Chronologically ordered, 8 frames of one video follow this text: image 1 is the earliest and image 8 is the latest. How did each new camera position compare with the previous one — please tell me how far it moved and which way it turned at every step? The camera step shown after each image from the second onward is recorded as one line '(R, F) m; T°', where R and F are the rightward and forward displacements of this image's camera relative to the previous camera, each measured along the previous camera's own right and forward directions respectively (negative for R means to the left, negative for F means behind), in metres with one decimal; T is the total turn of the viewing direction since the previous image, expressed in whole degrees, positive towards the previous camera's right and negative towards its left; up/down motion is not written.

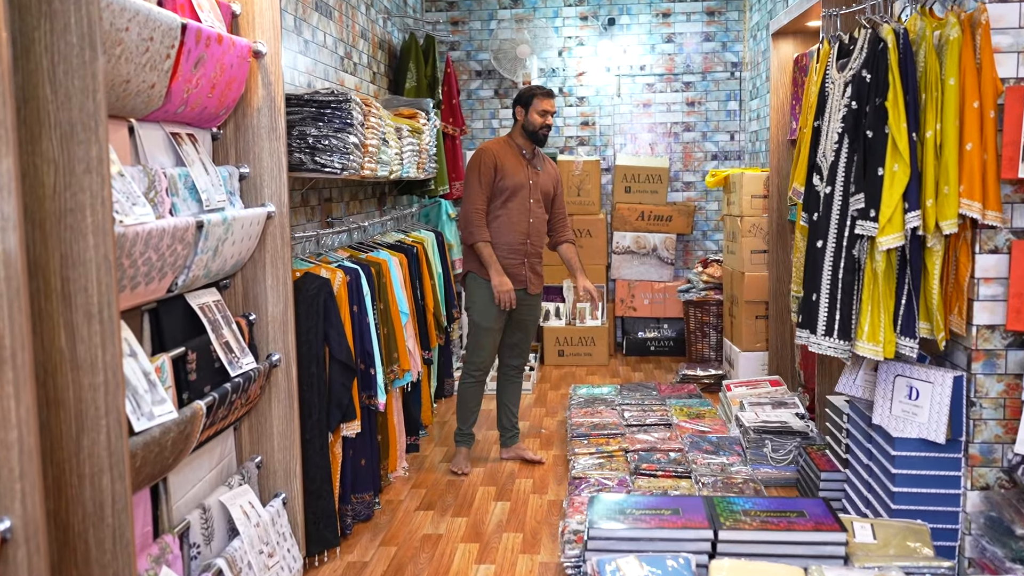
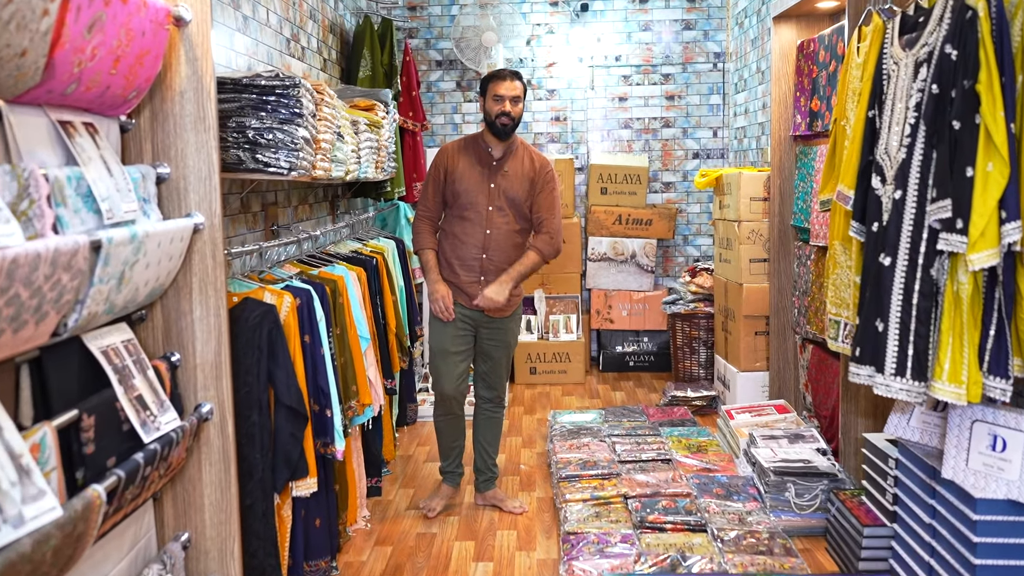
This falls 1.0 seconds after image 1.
(-0.1, +0.6) m; +3°
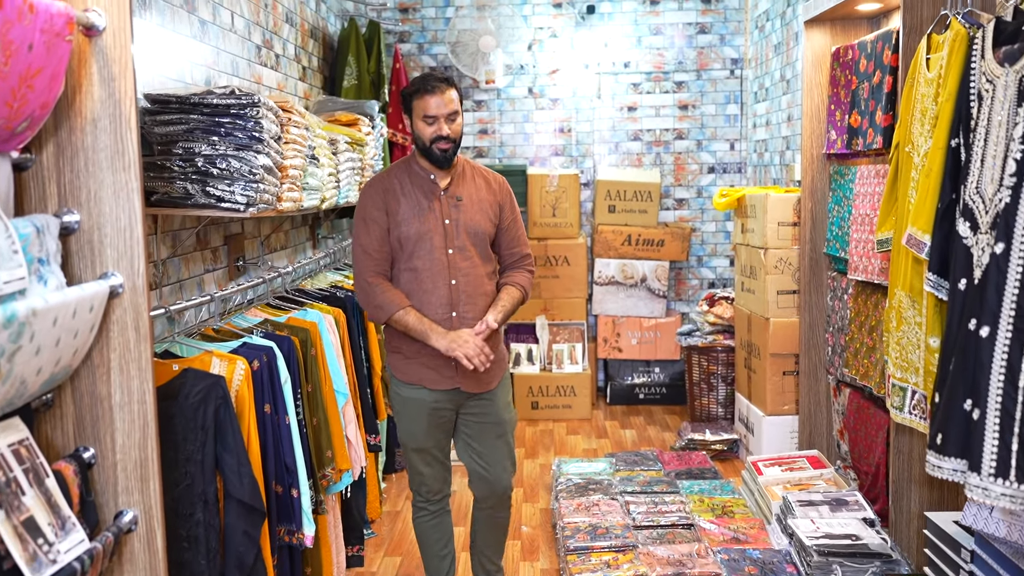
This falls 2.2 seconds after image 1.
(0.0, +0.5) m; 0°
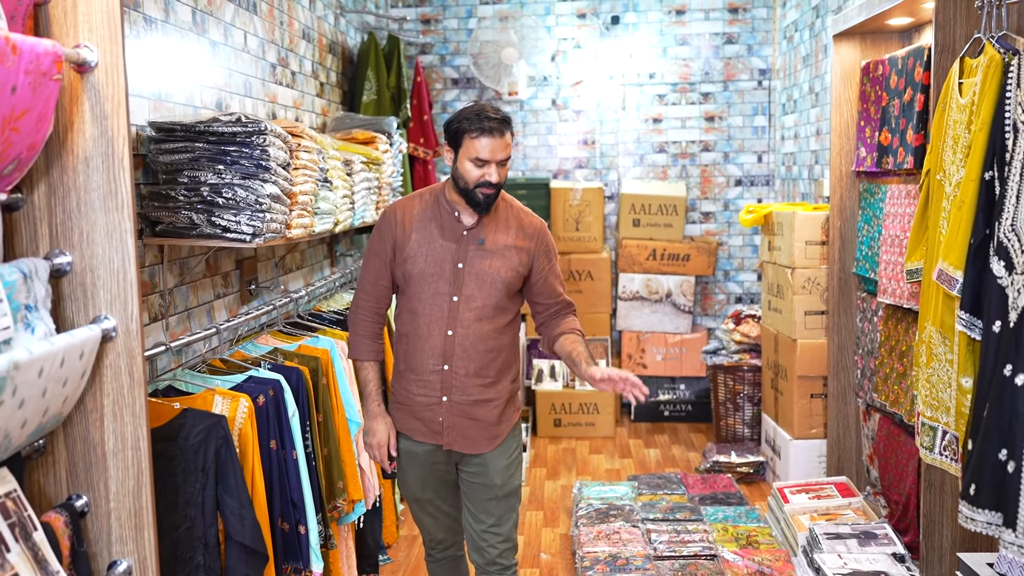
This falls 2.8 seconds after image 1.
(0.0, +0.1) m; -2°
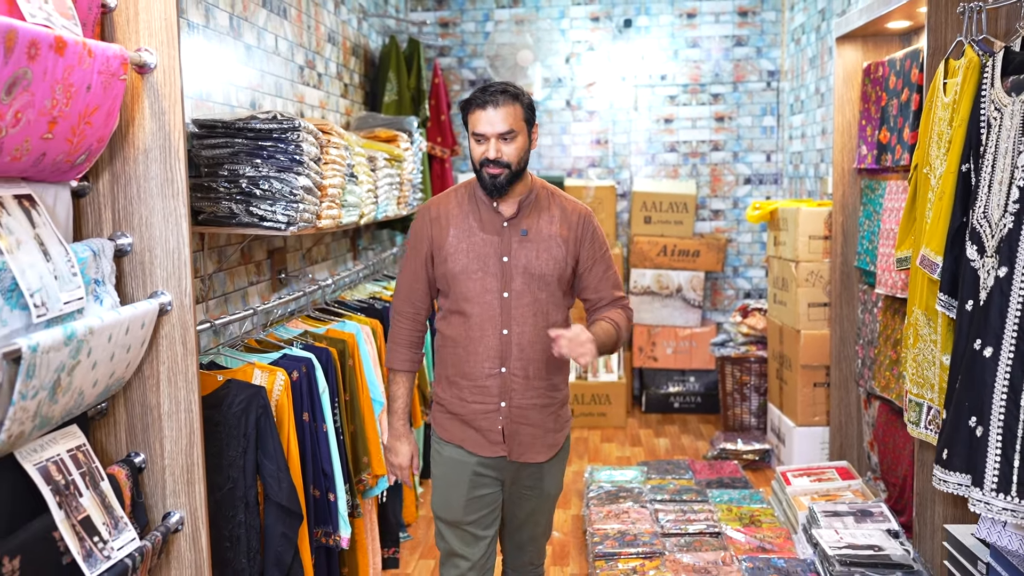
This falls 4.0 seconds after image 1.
(0.0, -0.2) m; -1°
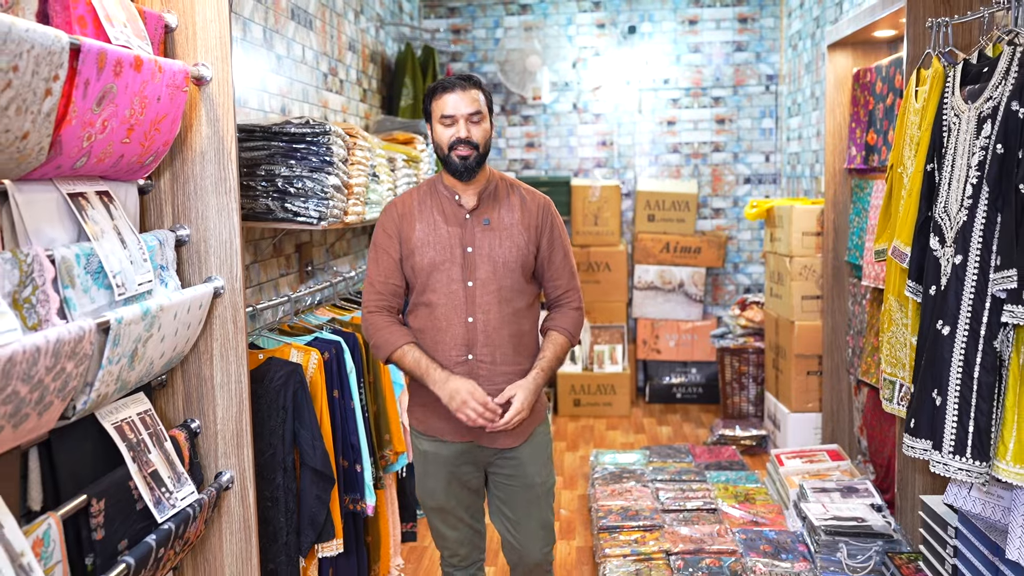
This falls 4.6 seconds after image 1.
(0.0, -0.3) m; 0°
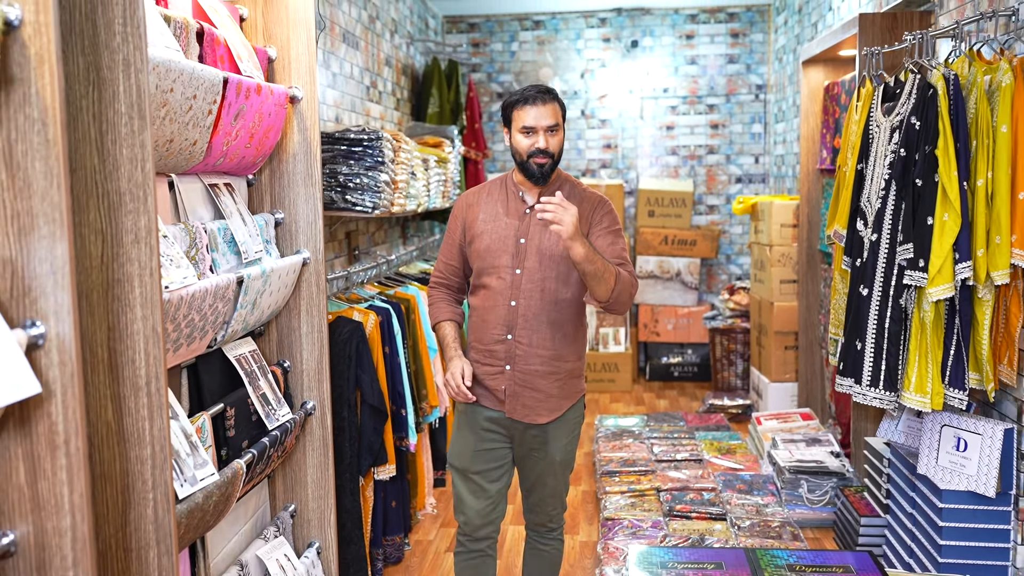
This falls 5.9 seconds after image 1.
(0.0, -0.7) m; -1°
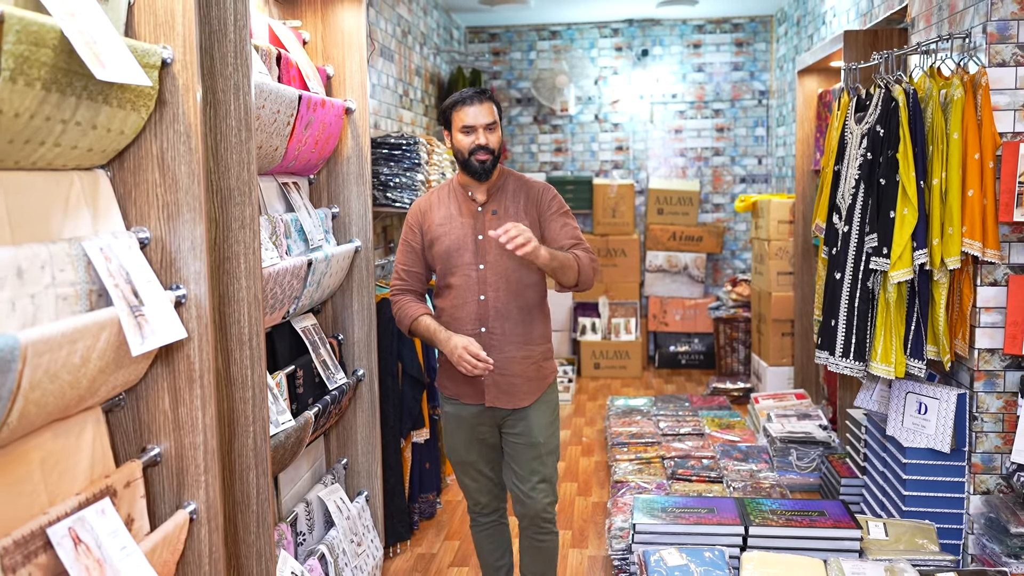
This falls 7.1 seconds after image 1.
(0.0, -0.5) m; -1°
